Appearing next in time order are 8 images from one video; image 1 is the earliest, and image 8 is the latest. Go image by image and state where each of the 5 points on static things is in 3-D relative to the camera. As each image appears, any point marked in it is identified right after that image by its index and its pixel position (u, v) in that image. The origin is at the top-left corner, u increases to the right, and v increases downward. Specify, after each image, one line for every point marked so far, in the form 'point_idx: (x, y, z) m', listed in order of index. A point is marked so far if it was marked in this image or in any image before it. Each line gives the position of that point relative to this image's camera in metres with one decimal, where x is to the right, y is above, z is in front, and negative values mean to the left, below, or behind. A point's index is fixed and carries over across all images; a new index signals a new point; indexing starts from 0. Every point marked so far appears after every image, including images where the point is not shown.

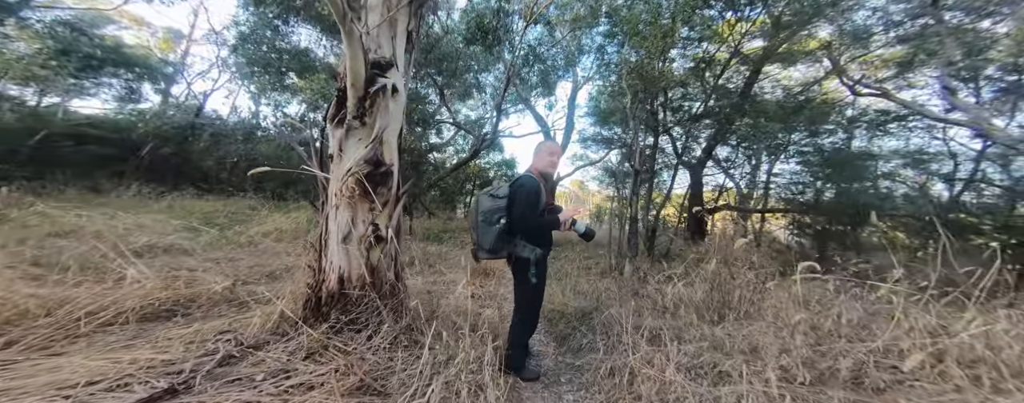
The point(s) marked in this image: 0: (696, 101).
0: (+2.6, +1.4, +4.8) m
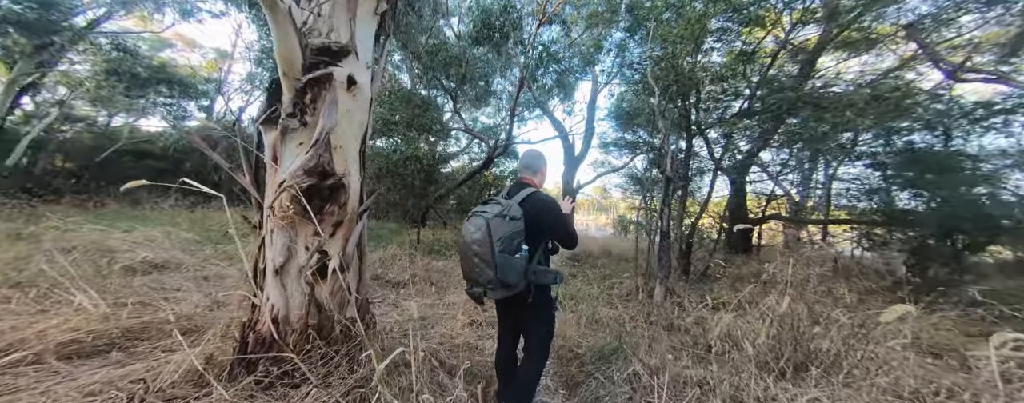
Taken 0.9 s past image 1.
0: (+2.8, +1.3, +4.2) m
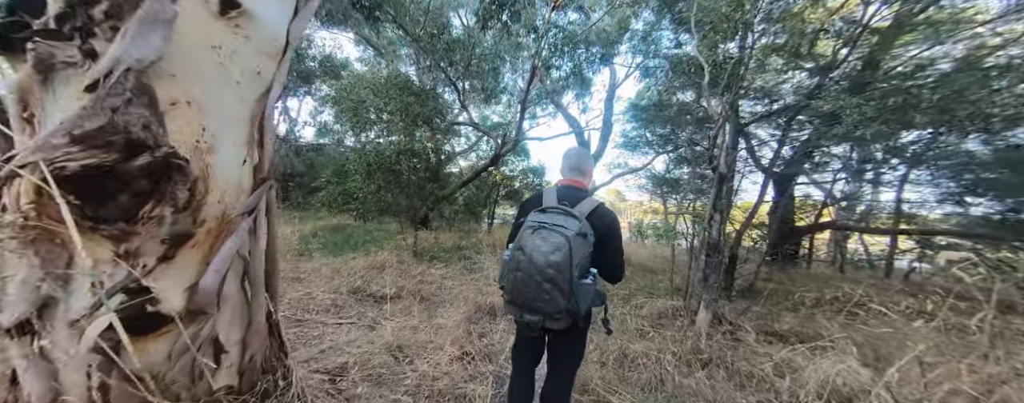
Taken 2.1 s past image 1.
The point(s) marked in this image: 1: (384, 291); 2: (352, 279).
0: (+2.9, +1.2, +3.4) m
1: (-1.3, -0.9, +3.4) m
2: (-1.8, -0.9, +3.7) m
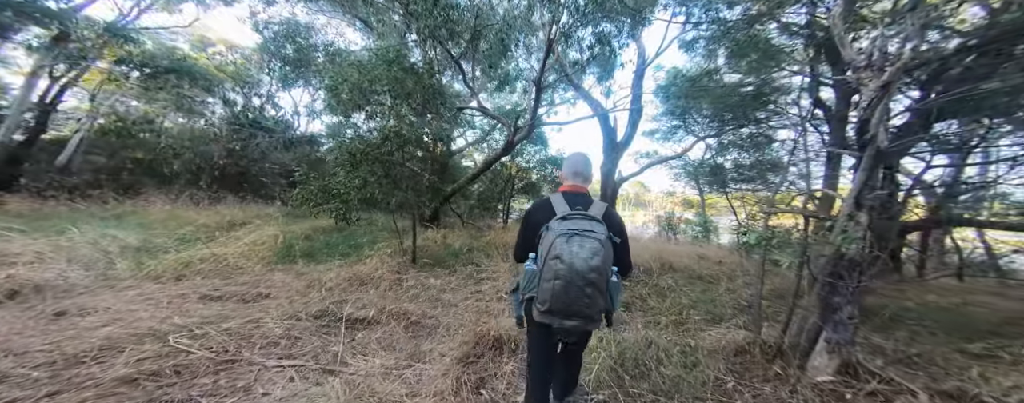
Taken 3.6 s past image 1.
0: (+2.9, +1.3, +2.3) m
1: (-1.2, -0.9, +2.6) m
2: (-1.6, -0.8, +2.9) m
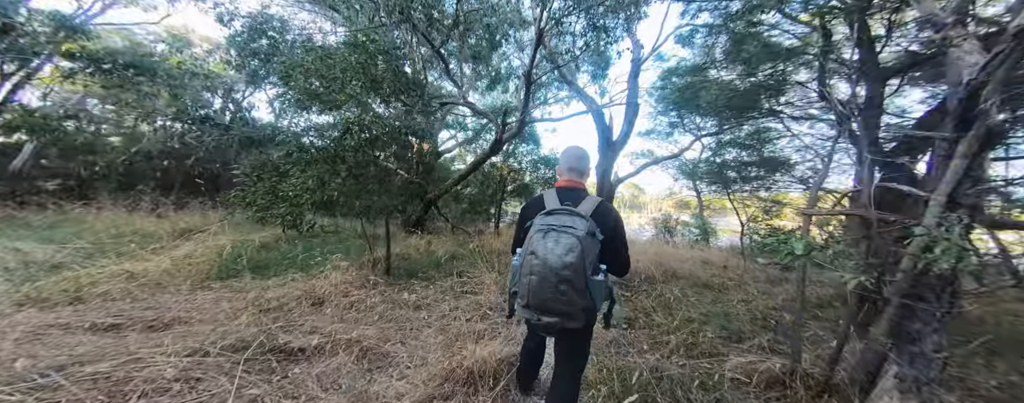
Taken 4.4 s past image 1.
0: (+2.8, +1.4, +1.9) m
1: (-1.4, -0.9, +2.1) m
2: (-1.8, -0.8, +2.4) m
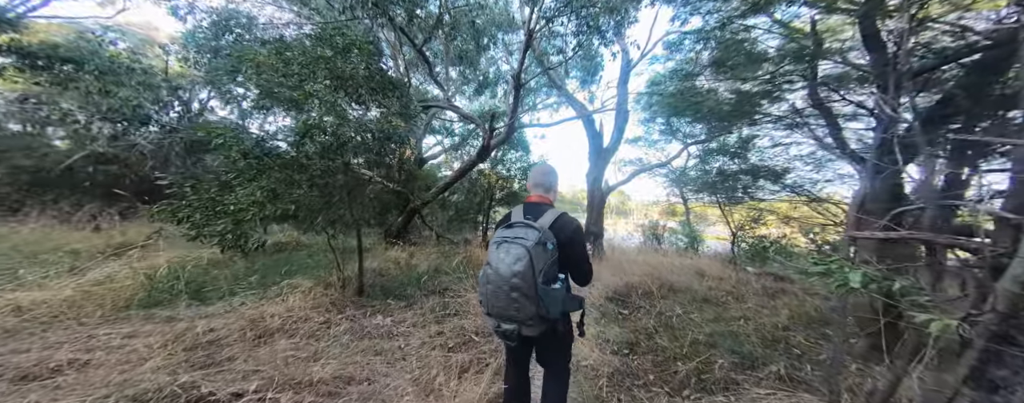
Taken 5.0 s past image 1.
0: (+2.7, +1.3, +1.7) m
1: (-1.4, -1.0, +1.7) m
2: (-1.8, -0.9, +2.0) m
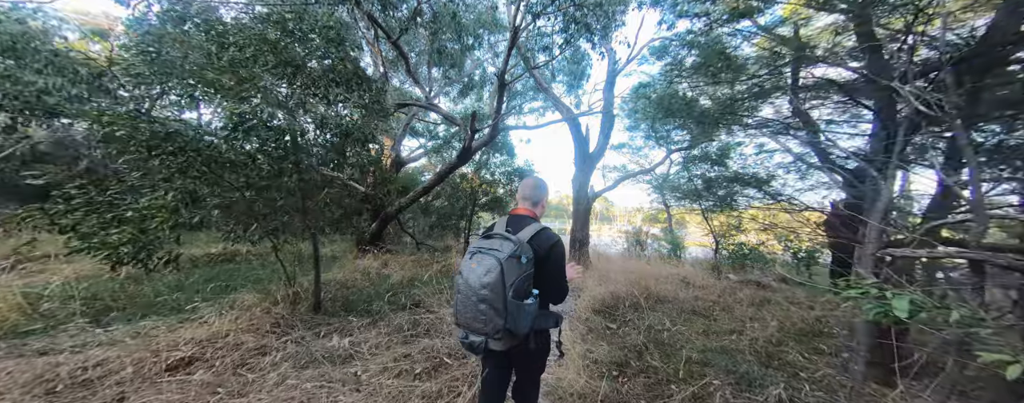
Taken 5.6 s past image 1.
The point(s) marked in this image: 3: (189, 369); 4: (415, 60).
0: (+2.6, +1.3, +1.6) m
1: (-1.5, -1.0, +1.4) m
2: (-2.0, -0.9, +1.6) m
3: (-1.8, -0.9, +2.0) m
4: (-1.9, +2.7, +6.5) m
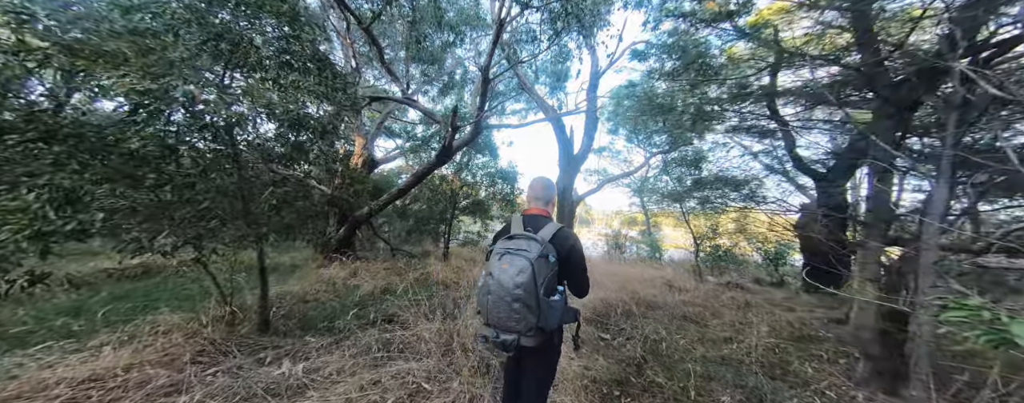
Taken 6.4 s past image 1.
0: (+2.6, +1.3, +1.5) m
1: (-1.5, -1.0, +0.9) m
2: (-2.0, -0.9, +1.1) m
3: (-1.8, -0.9, +1.6) m
4: (-2.2, +2.7, +6.1) m
